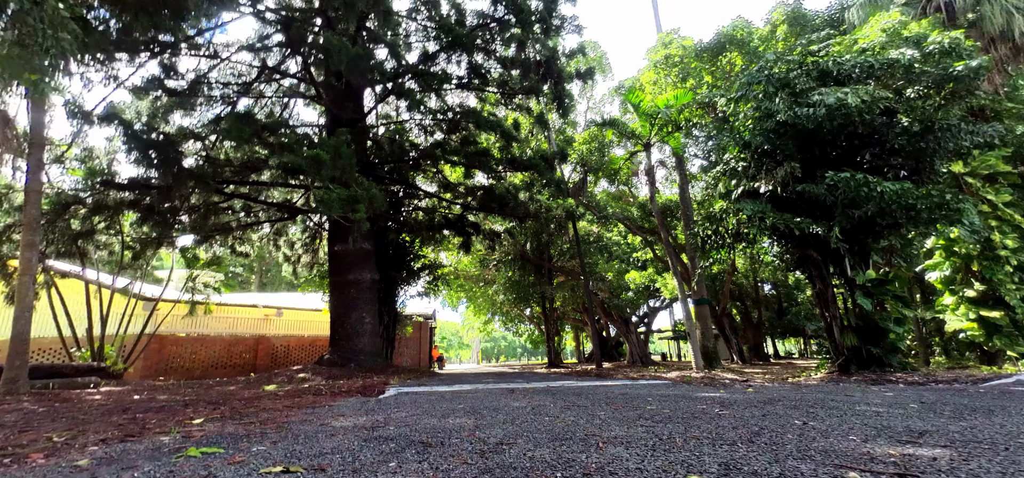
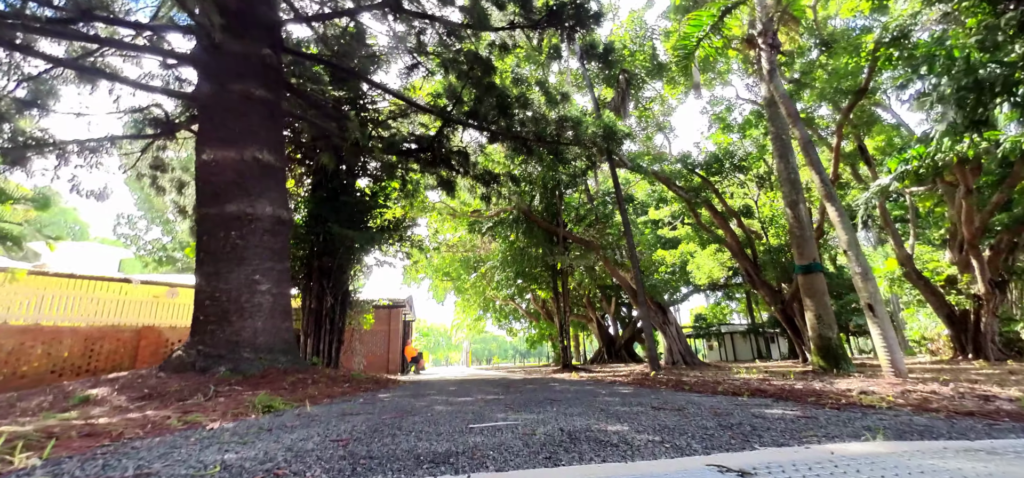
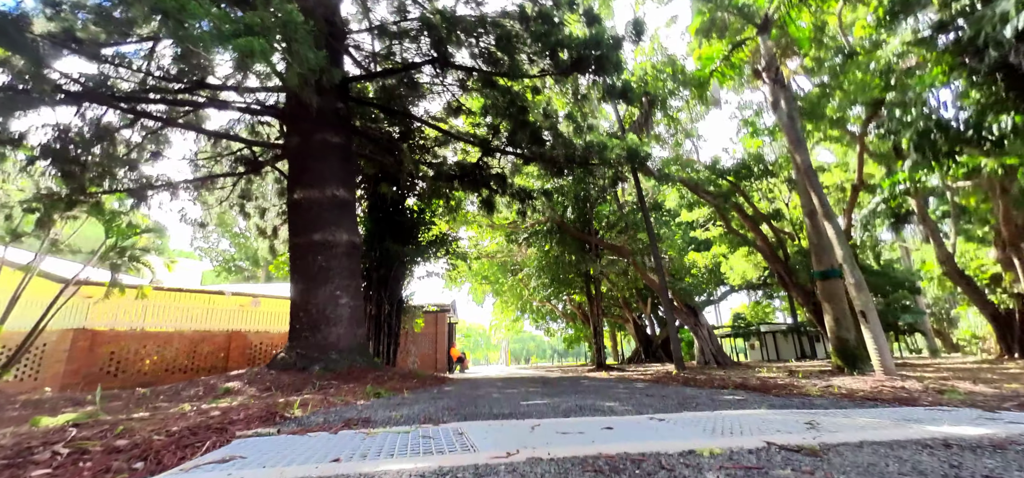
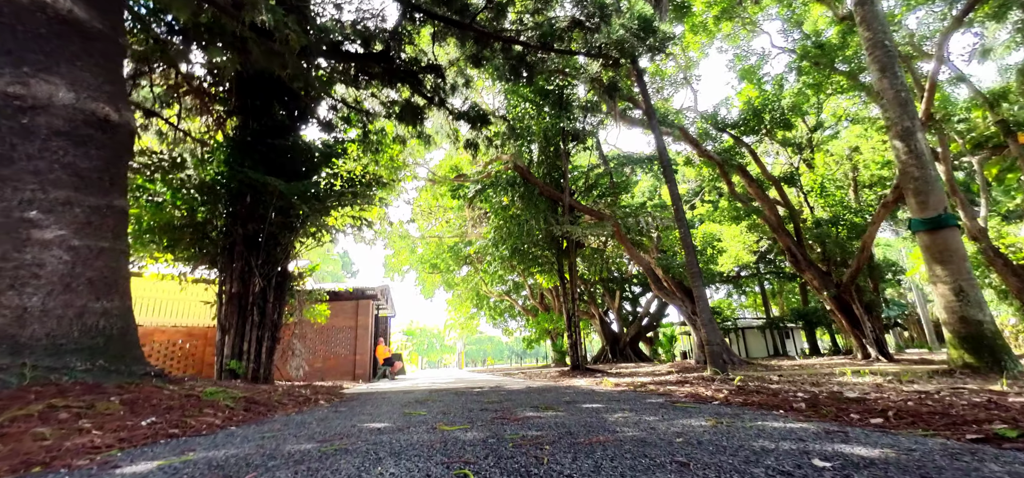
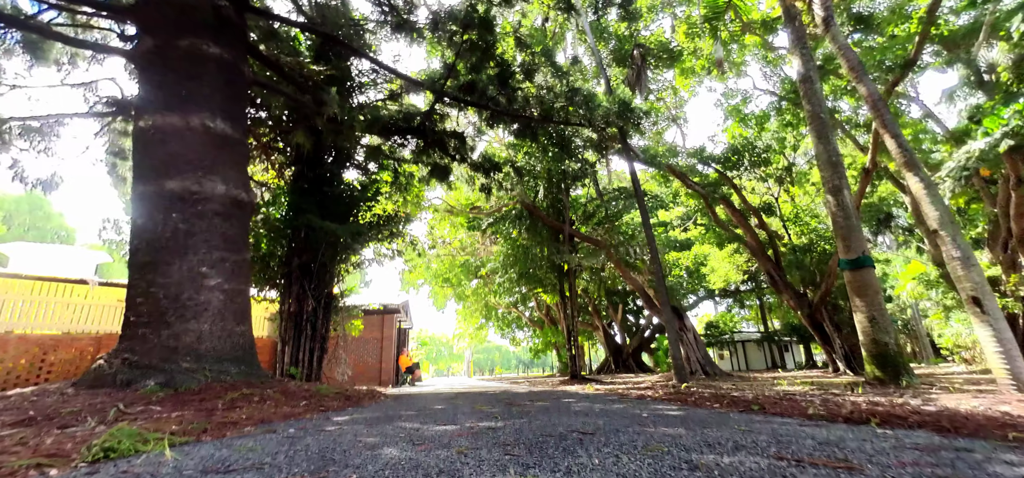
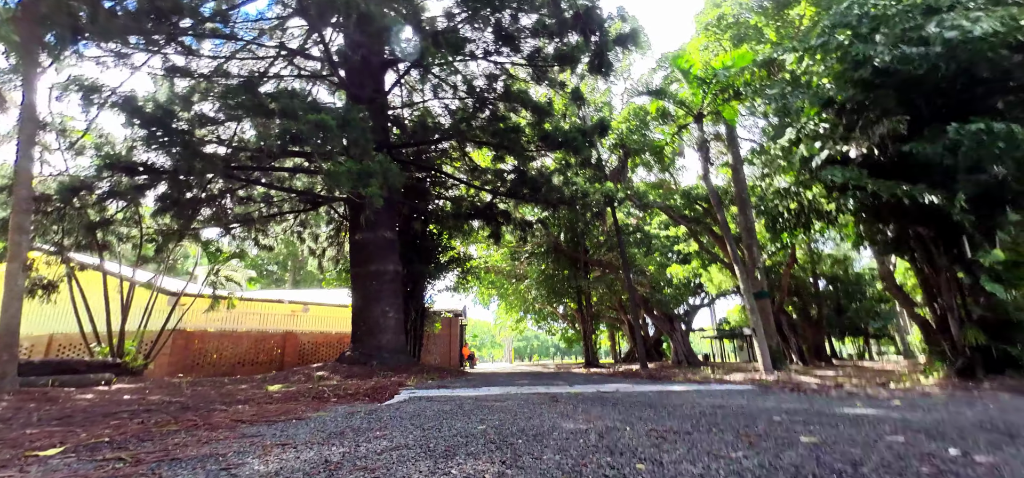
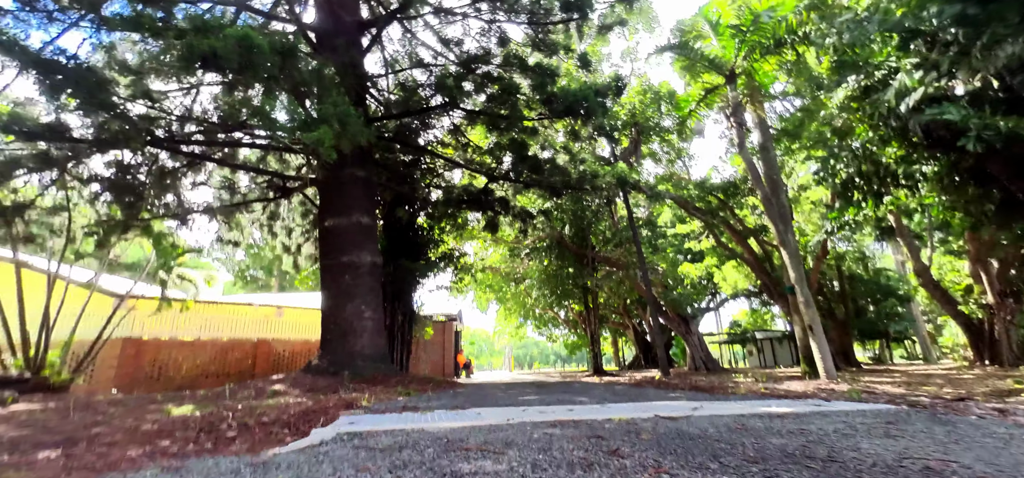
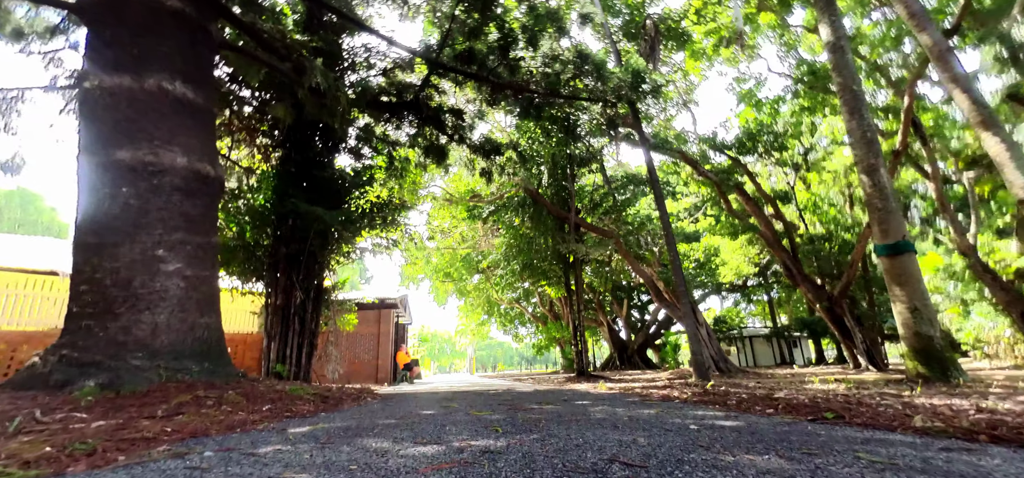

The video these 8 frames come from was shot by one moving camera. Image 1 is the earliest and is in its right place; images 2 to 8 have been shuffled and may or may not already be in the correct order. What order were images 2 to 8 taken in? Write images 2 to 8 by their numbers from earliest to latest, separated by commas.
6, 7, 3, 2, 5, 8, 4
